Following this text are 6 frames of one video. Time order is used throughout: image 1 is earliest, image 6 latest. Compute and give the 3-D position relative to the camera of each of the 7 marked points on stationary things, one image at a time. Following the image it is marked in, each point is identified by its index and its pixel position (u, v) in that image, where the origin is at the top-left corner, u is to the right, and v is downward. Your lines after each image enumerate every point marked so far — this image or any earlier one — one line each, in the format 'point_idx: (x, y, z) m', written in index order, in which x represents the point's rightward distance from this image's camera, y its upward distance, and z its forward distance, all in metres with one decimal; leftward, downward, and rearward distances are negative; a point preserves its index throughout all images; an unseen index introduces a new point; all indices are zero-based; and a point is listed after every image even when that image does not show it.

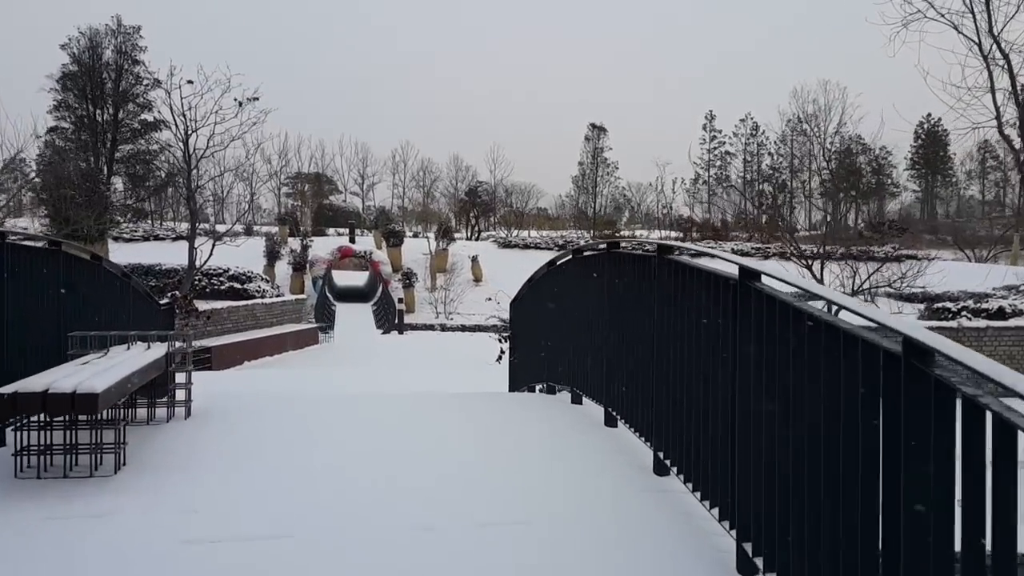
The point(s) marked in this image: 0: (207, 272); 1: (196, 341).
0: (-5.1, +0.3, +11.8) m
1: (-4.1, -0.7, +9.1) m
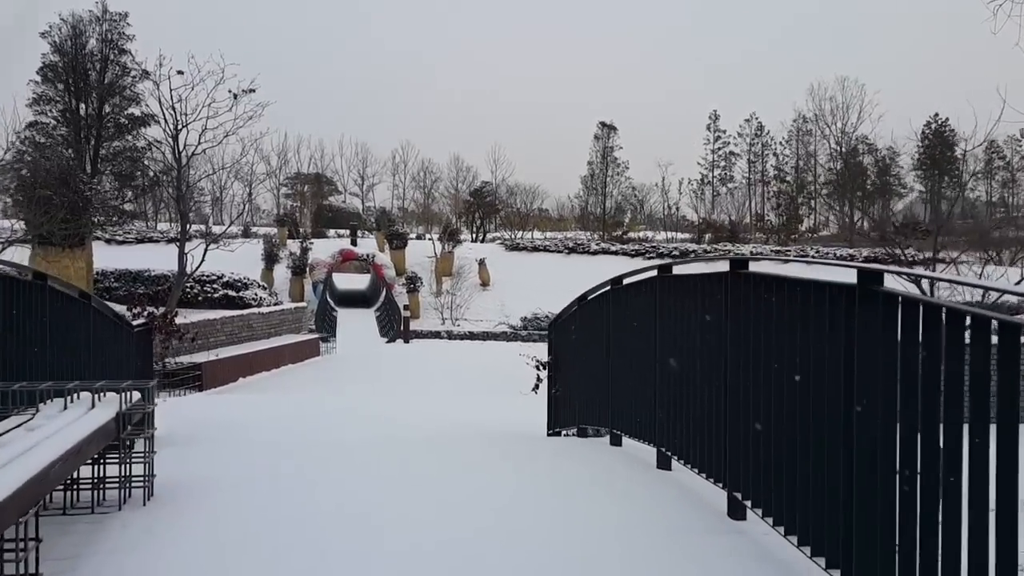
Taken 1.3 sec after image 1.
0: (-4.9, +0.1, +10.9) m
1: (-3.9, -0.8, +8.3) m
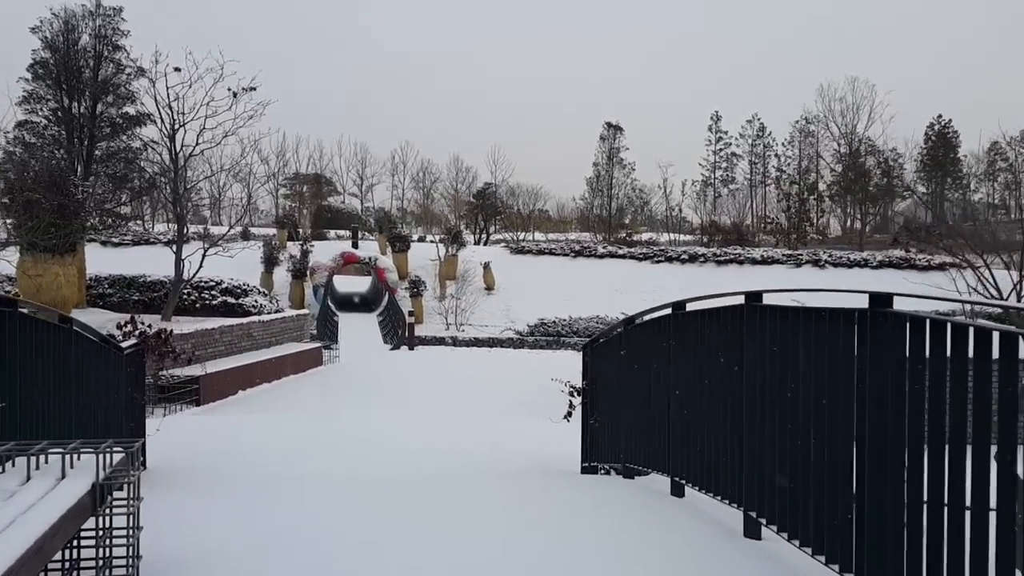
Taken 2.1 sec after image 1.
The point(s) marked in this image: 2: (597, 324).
0: (-4.7, +0.1, +10.5) m
1: (-3.7, -0.9, +7.8) m
2: (+1.9, -0.8, +16.0) m
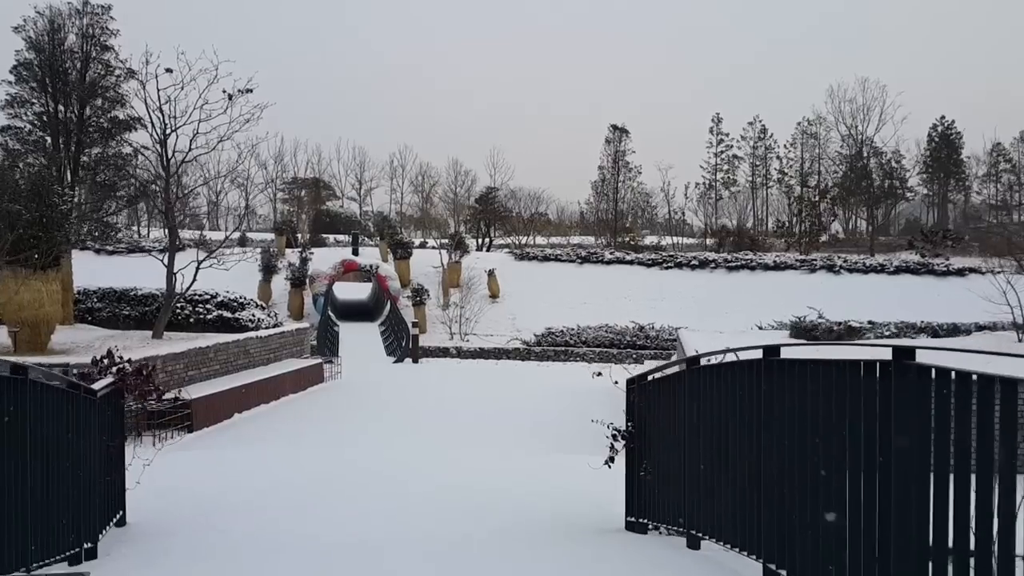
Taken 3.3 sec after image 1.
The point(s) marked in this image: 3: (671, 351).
0: (-4.5, -0.1, +9.9) m
1: (-3.5, -1.1, +7.3) m
2: (+2.1, -1.0, +15.4) m
3: (+3.3, -1.3, +14.6) m
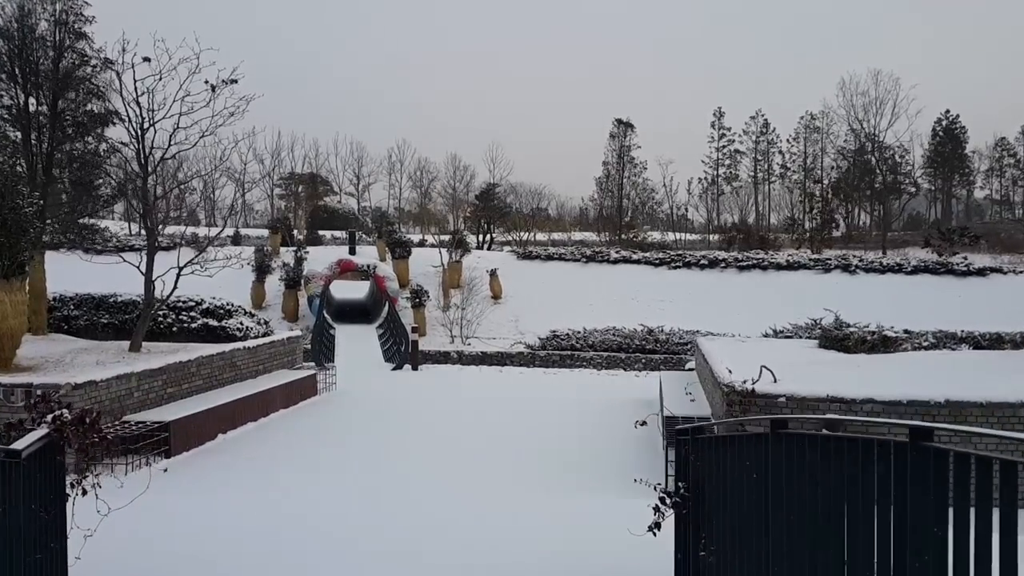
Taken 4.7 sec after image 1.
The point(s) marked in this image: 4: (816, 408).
0: (-4.5, -0.2, +9.3) m
1: (-3.4, -1.2, +6.6) m
2: (+2.2, -1.0, +14.8) m
3: (+3.4, -1.3, +13.9) m
4: (+2.4, -0.9, +5.4) m
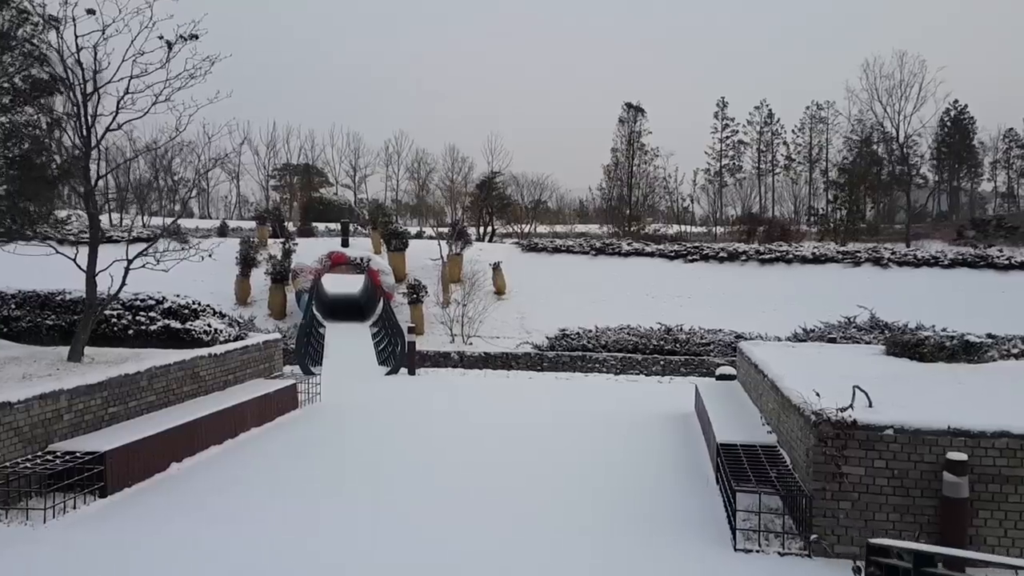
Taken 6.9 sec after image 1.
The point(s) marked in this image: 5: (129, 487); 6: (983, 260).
0: (-4.3, -0.2, +8.0) m
1: (-3.3, -1.2, +5.4) m
2: (+2.3, -0.9, +13.5) m
3: (+3.5, -1.3, +12.7) m
4: (+2.5, -0.9, +4.2) m
5: (-2.9, -1.5, +5.5) m
6: (+10.6, +0.6, +15.6) m
